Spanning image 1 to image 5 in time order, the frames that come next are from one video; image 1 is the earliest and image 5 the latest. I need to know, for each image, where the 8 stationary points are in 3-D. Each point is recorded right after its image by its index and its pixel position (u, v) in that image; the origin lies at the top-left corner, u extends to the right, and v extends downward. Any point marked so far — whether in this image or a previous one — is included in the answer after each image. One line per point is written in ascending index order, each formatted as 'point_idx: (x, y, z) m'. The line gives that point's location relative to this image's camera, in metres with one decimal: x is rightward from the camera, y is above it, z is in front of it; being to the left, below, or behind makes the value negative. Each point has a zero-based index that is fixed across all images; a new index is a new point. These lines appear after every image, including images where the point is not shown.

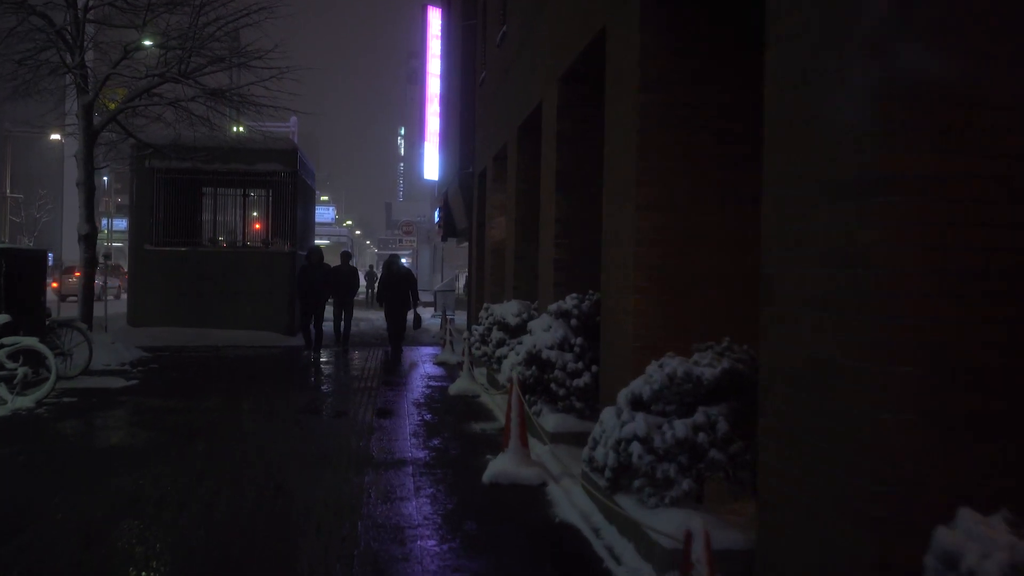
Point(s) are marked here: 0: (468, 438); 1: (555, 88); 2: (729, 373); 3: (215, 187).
0: (-0.4, -1.3, +8.1) m
1: (+0.4, +2.1, +9.5) m
2: (+1.1, -0.4, +4.8) m
3: (-6.3, +2.1, +19.5) m
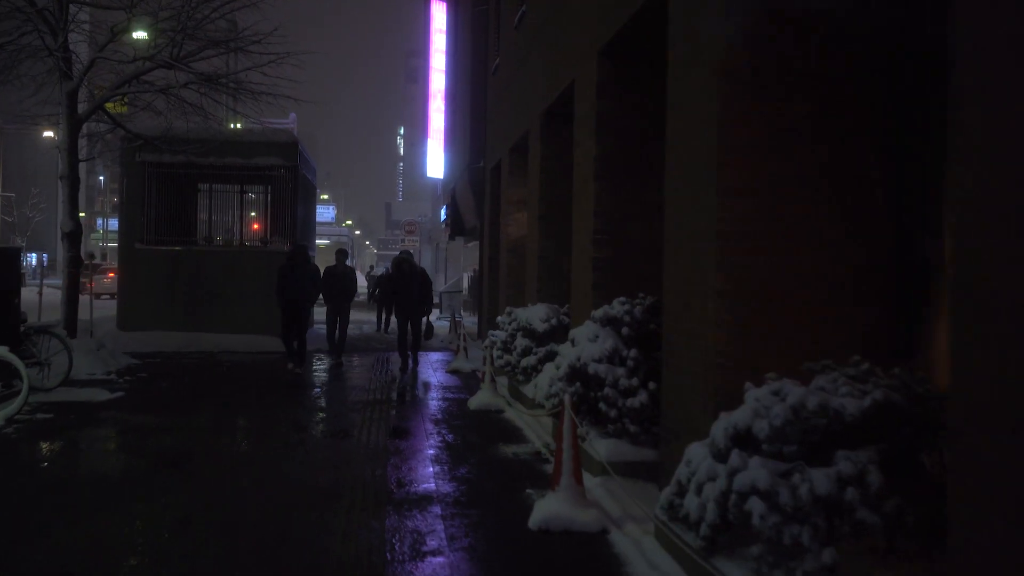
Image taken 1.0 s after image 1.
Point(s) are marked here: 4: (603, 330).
0: (-0.1, -1.4, +7.0) m
1: (+0.7, +2.0, +8.4) m
2: (+1.4, -0.5, +3.6) m
3: (-6.0, +2.0, +18.3) m
4: (+0.7, -0.3, +6.7) m
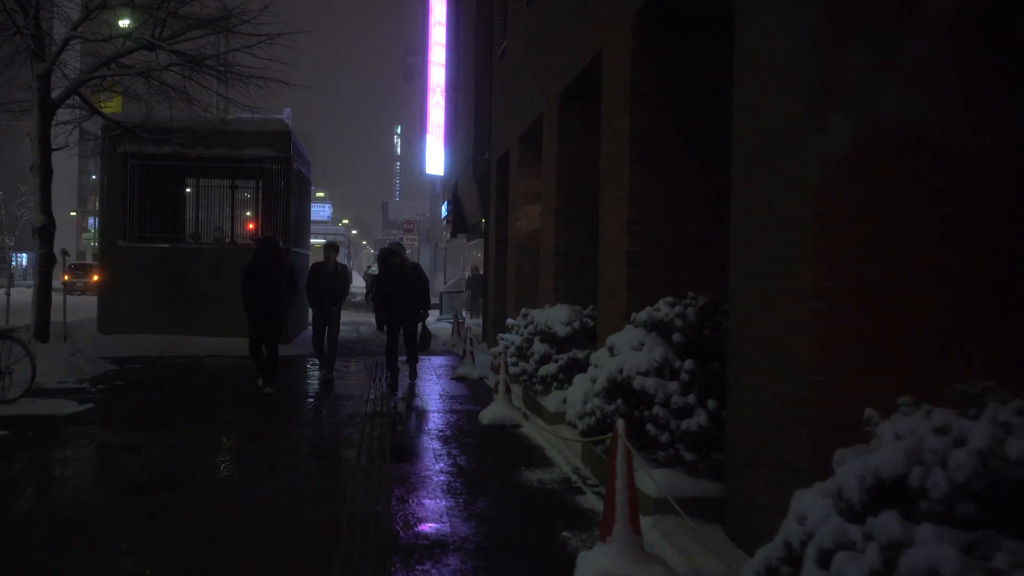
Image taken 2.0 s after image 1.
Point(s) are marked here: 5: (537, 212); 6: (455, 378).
0: (+0.1, -1.4, +5.9) m
1: (+0.9, +2.1, +7.3) m
2: (+1.6, -0.5, +2.5) m
3: (-5.9, +2.0, +17.2) m
4: (+0.9, -0.3, +5.6) m
5: (+0.4, +1.1, +13.2) m
6: (-0.8, -1.2, +12.6) m
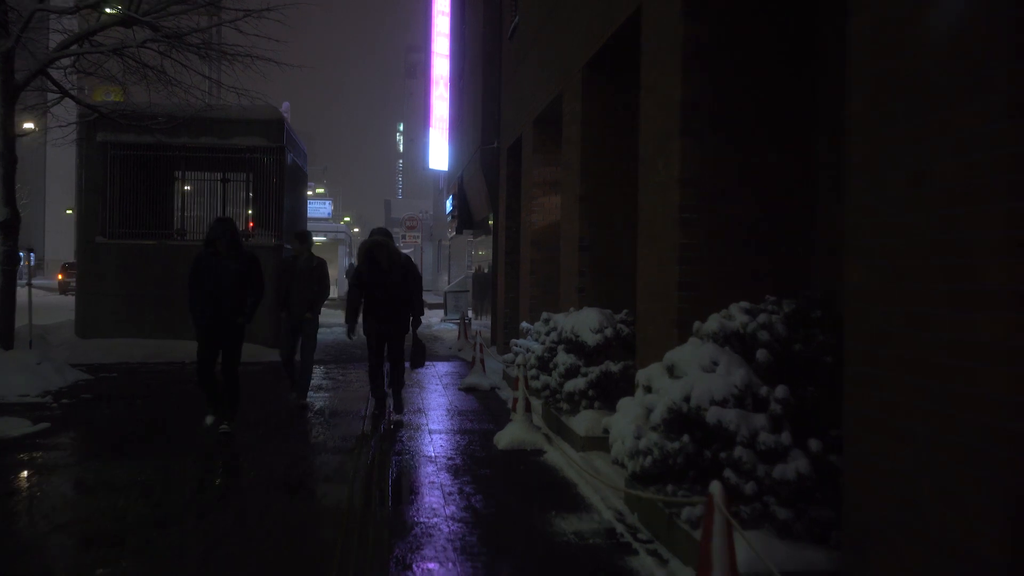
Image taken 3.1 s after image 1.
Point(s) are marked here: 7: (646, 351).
0: (+0.2, -1.4, +4.6) m
1: (+1.1, +2.1, +6.0) m
2: (+1.8, -0.5, +1.2) m
3: (-5.7, +2.0, +15.9) m
4: (+1.0, -0.3, +4.3) m
5: (+0.6, +1.1, +11.9) m
6: (-0.6, -1.2, +11.3) m
7: (+1.0, -0.4, +6.5) m
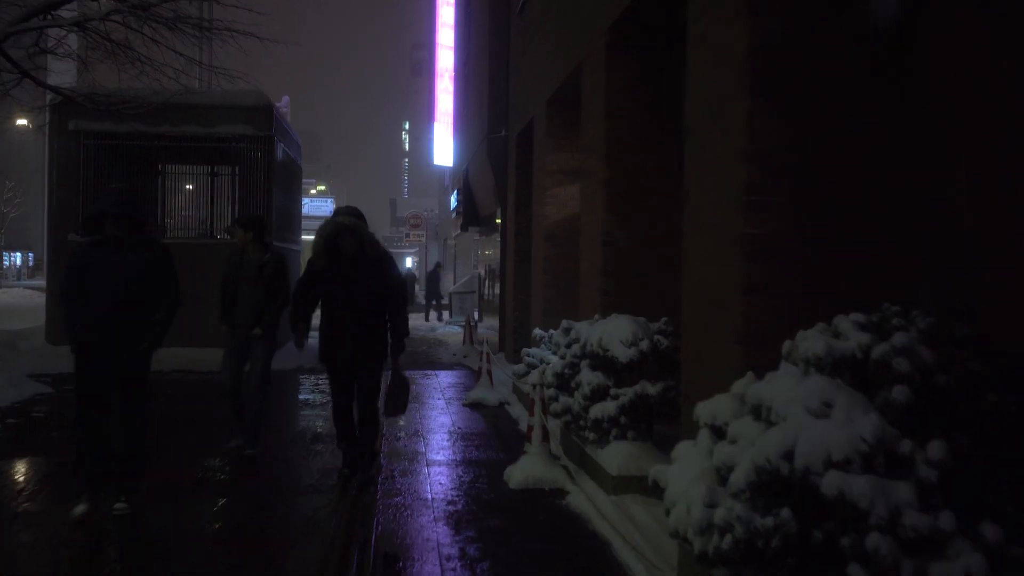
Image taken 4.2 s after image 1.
0: (+0.3, -1.4, +3.2) m
1: (+1.1, +2.0, +4.6) m
2: (+1.8, -0.5, -0.1) m
3: (-5.6, +2.0, +14.6) m
4: (+1.1, -0.3, +3.0) m
5: (+0.7, +1.1, +10.6) m
6: (-0.5, -1.3, +9.9) m
7: (+1.1, -0.5, +5.2) m
